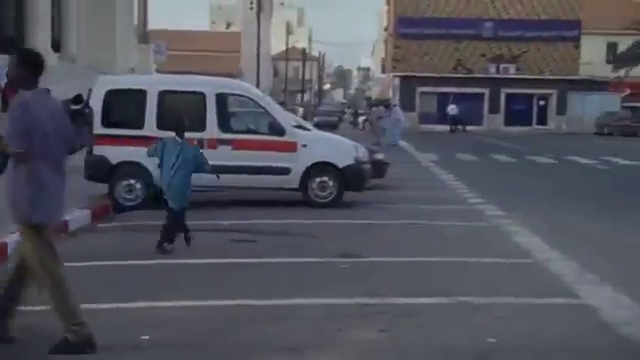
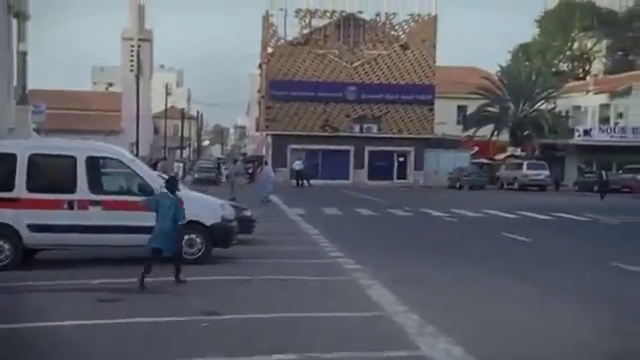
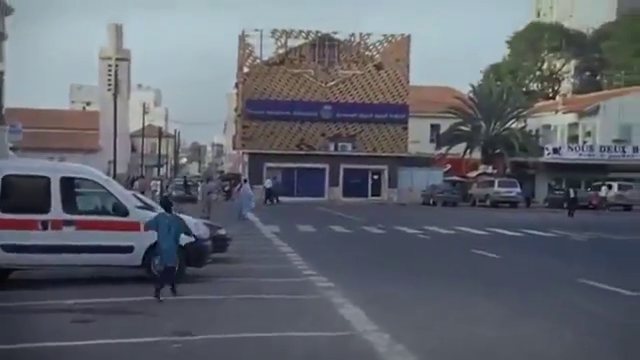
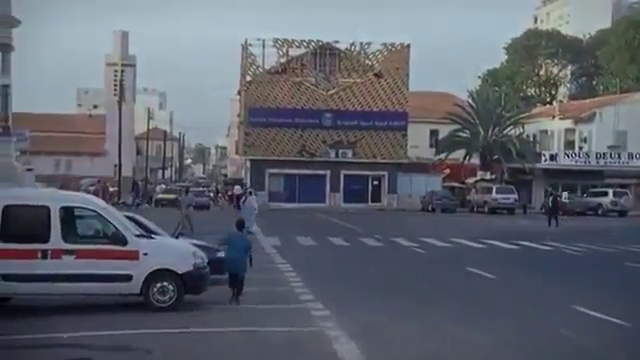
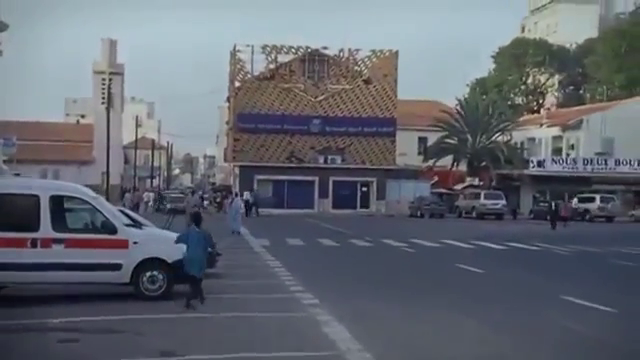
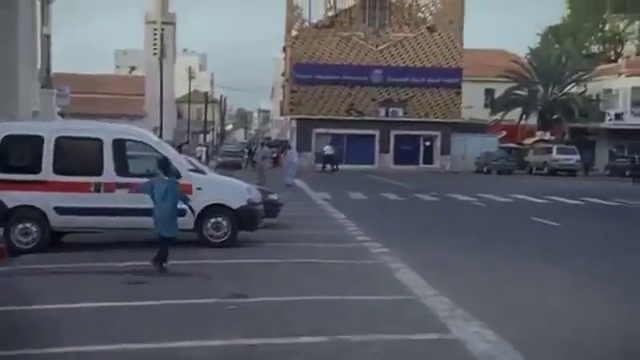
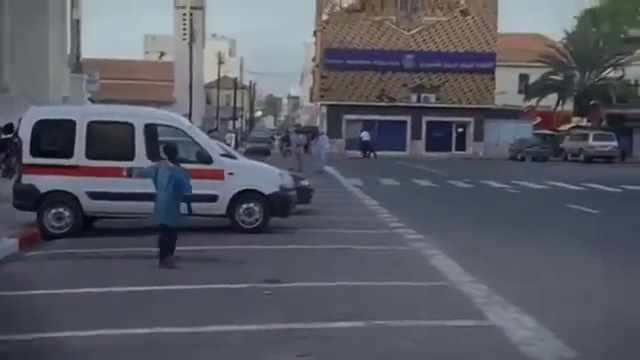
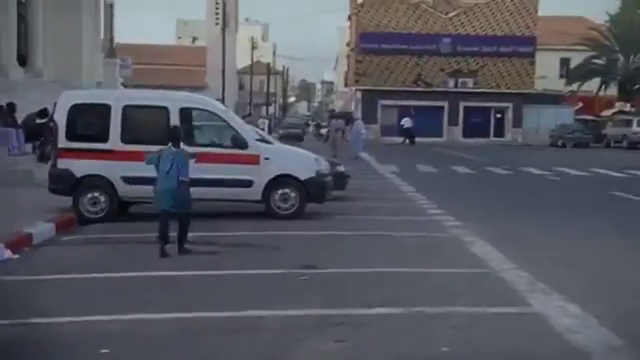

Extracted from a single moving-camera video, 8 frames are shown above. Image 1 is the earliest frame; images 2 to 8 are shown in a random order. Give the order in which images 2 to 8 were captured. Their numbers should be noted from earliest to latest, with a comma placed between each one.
8, 7, 6, 2, 3, 5, 4
